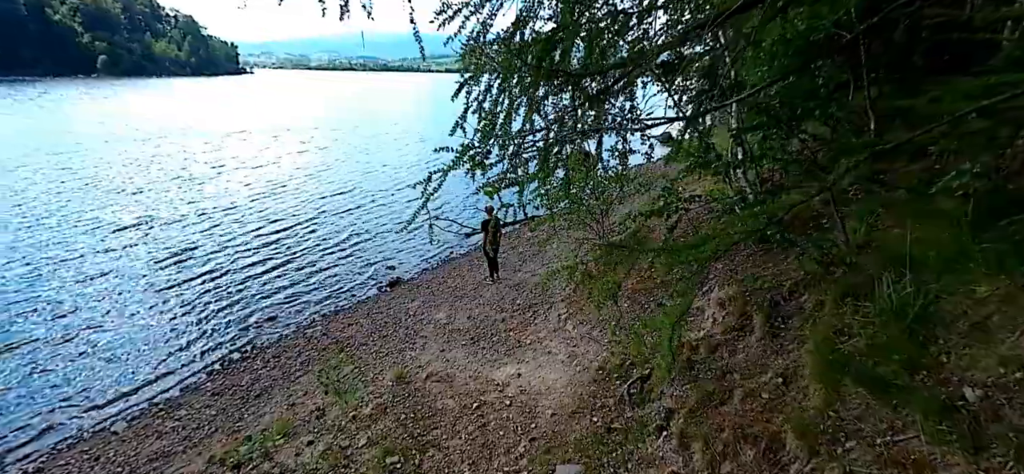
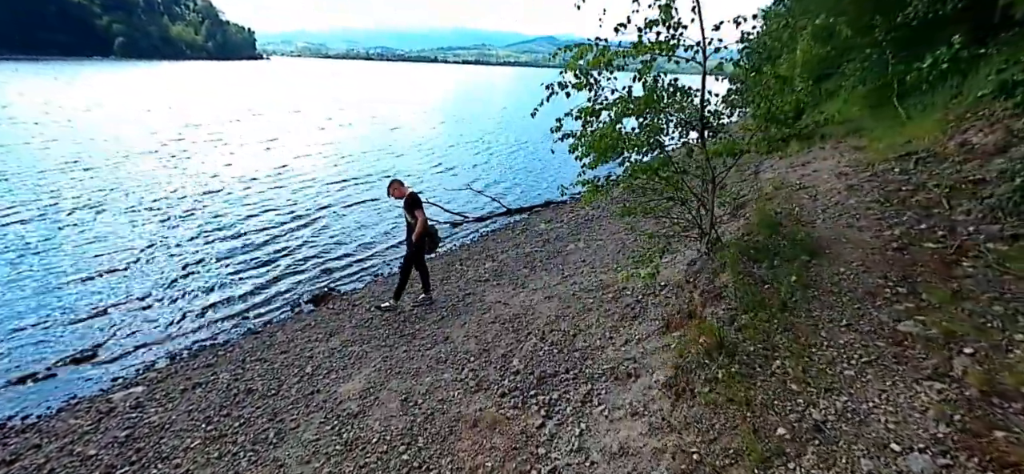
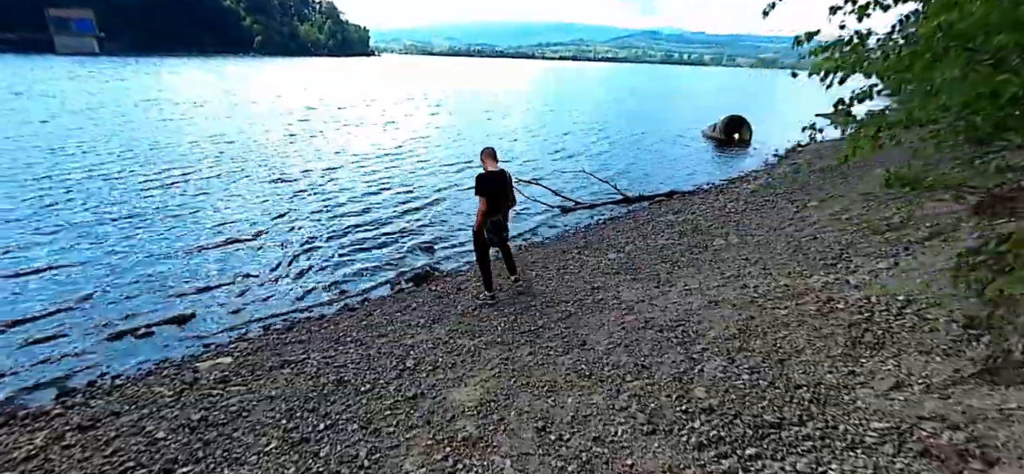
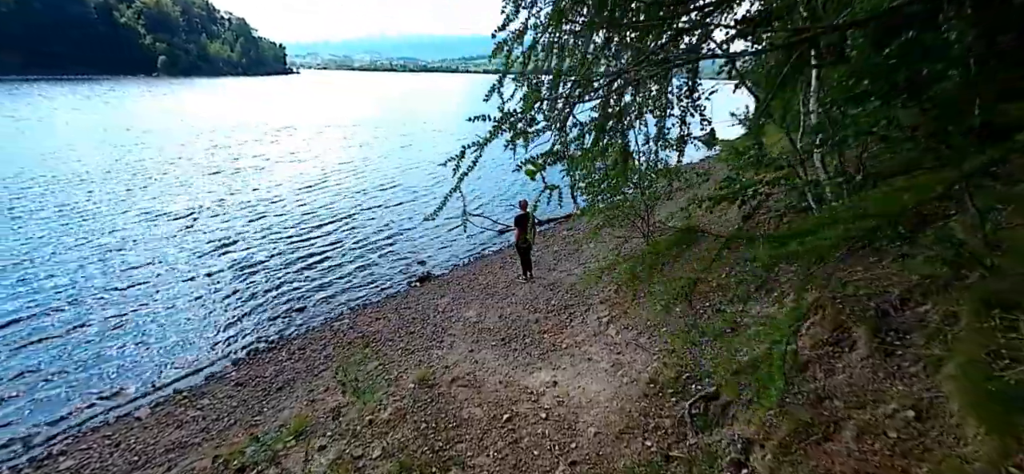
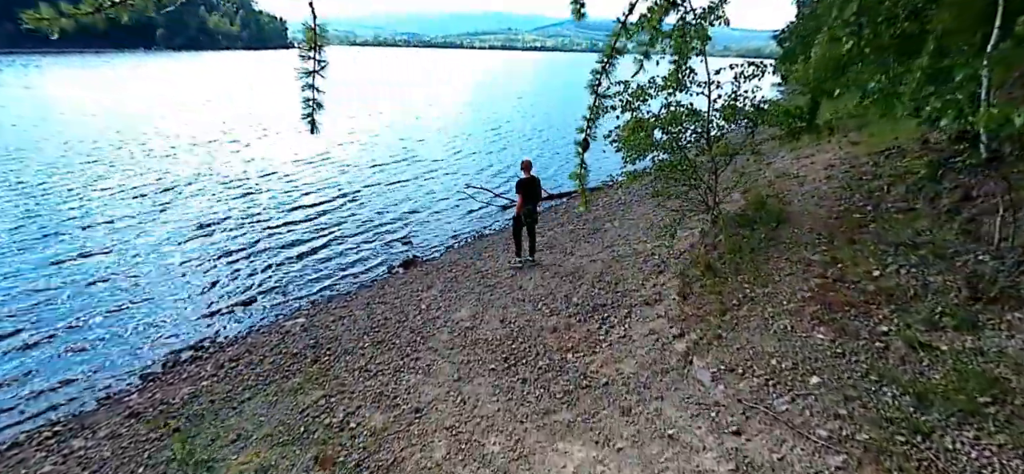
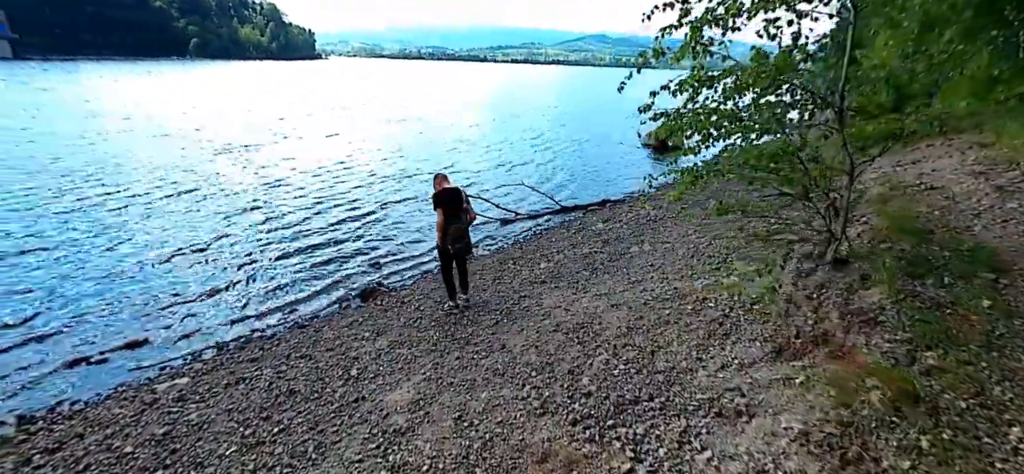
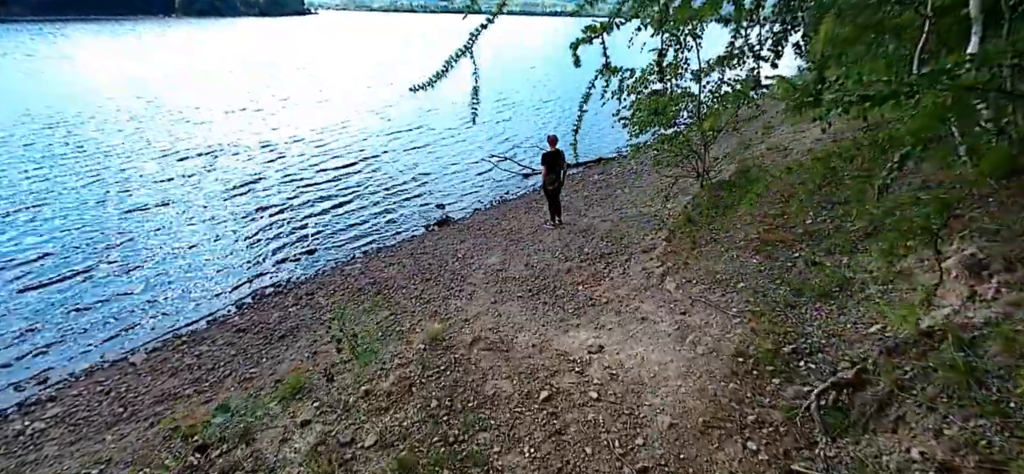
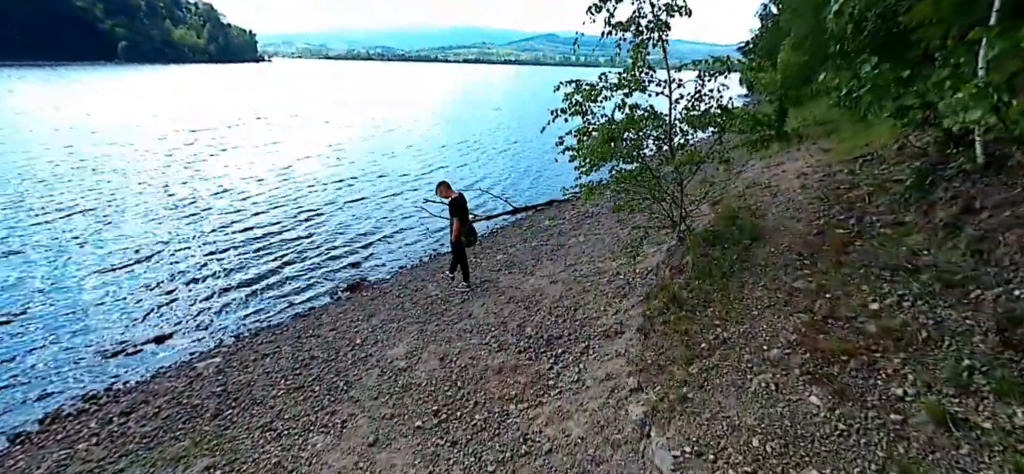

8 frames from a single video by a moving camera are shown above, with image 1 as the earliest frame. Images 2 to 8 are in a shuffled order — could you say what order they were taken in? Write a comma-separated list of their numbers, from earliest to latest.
4, 7, 5, 8, 2, 6, 3
